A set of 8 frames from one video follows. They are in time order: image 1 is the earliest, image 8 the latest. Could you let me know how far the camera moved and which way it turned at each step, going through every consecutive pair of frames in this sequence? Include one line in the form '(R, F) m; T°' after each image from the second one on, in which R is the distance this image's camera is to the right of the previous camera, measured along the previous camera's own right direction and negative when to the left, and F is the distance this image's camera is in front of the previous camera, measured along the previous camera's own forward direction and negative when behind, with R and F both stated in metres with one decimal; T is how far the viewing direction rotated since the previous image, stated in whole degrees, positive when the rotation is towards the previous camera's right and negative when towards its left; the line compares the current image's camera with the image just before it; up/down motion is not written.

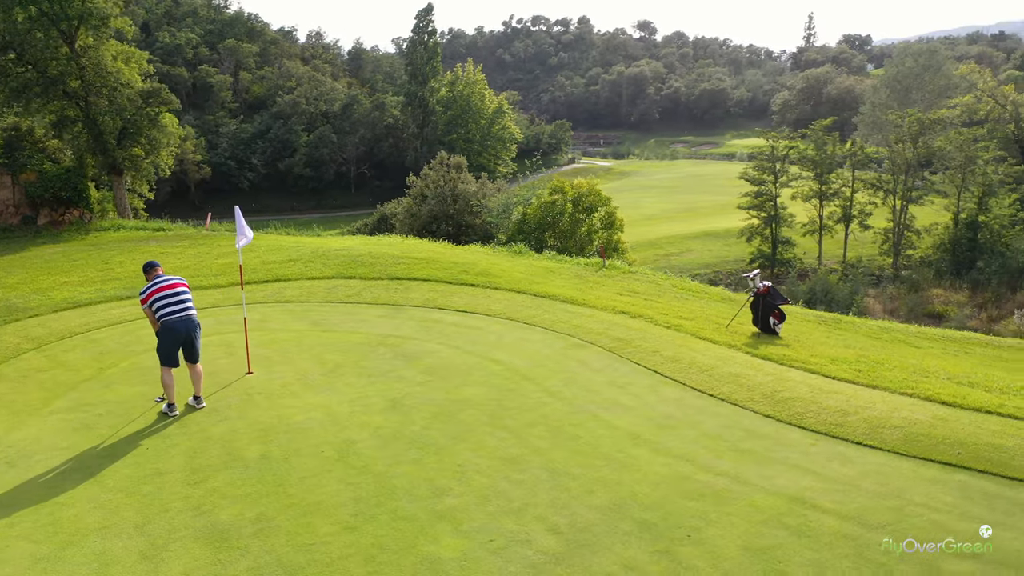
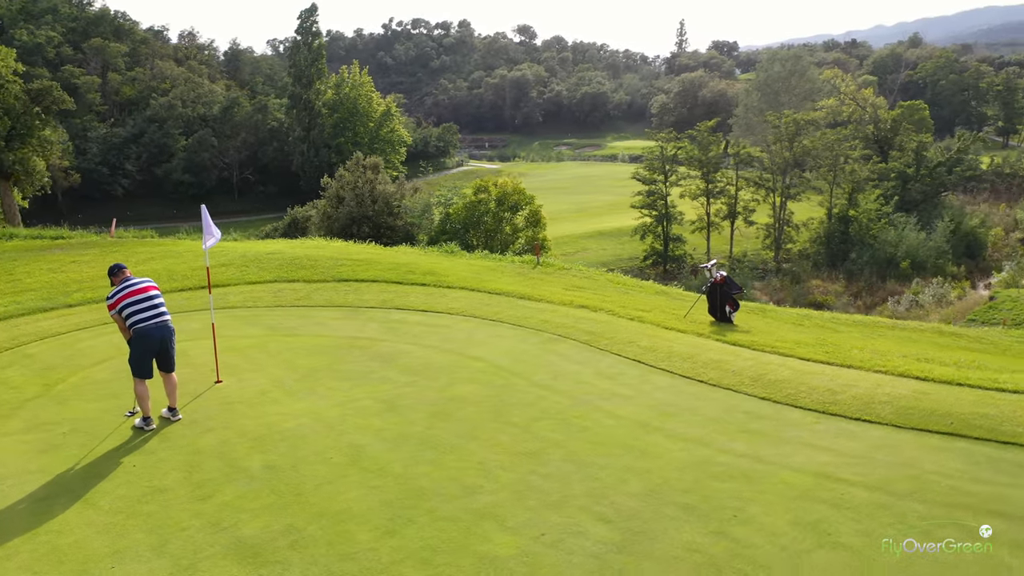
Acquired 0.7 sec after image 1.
(-1.3, +0.2) m; +8°
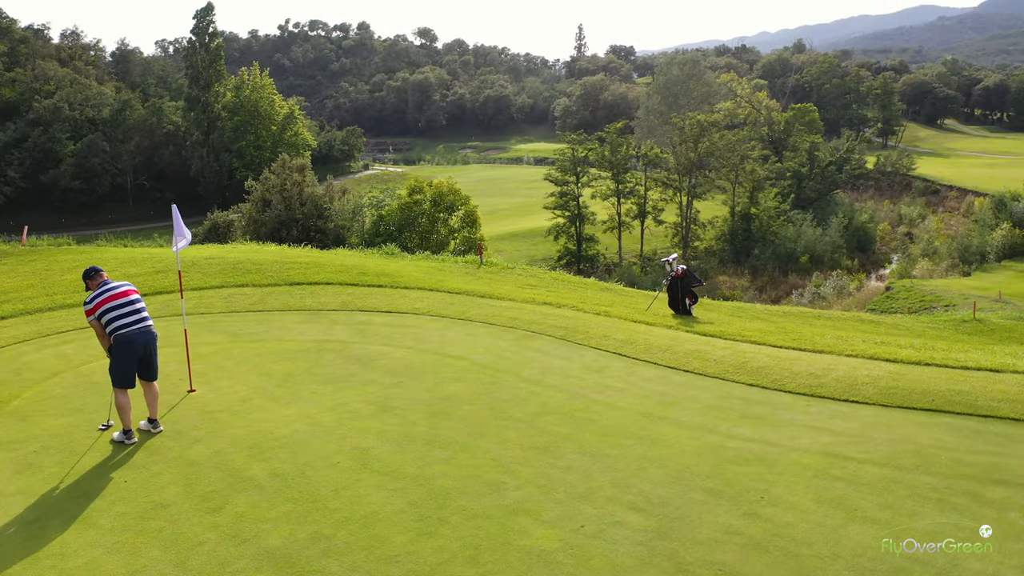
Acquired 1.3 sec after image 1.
(-1.0, +0.1) m; +7°
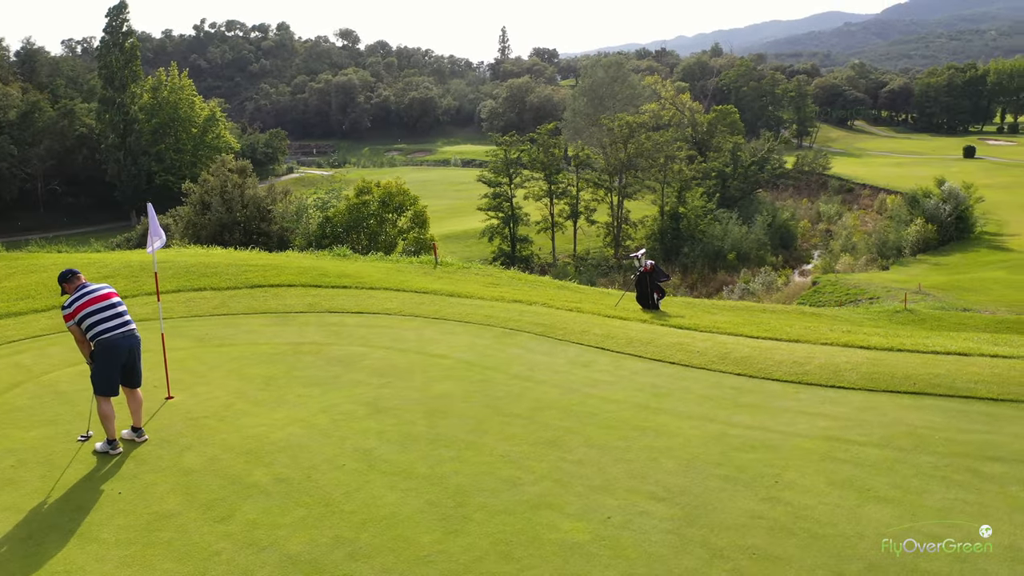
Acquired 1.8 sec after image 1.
(-0.7, +0.1) m; +5°
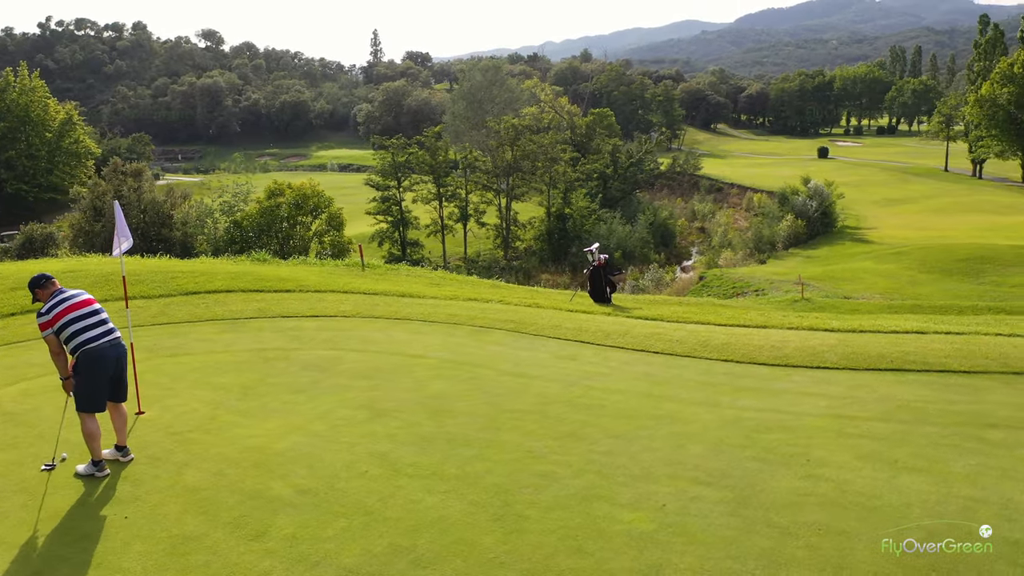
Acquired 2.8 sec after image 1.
(-1.3, +0.3) m; +8°
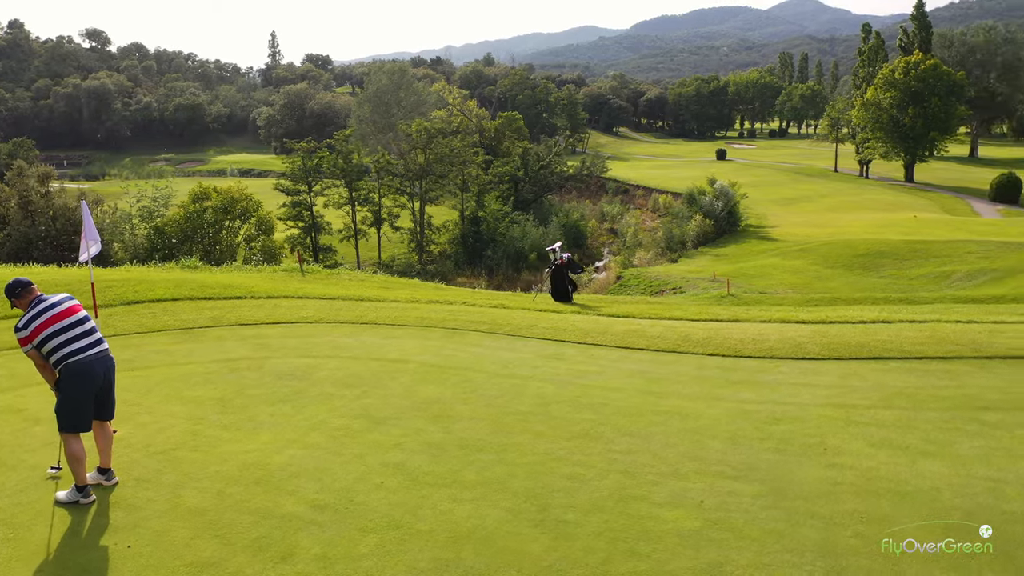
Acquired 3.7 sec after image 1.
(-1.0, +0.3) m; +6°
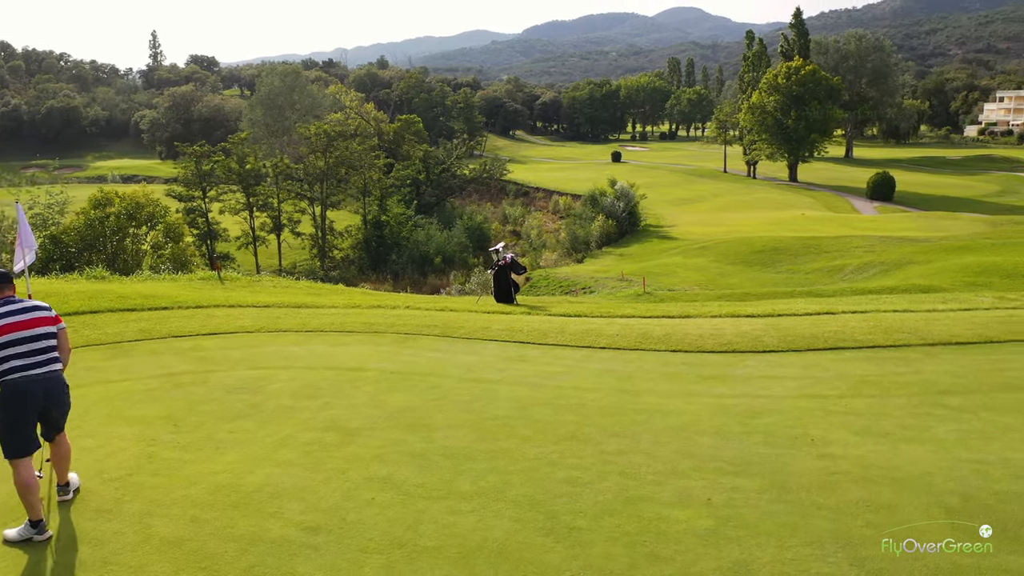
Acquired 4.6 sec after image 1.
(-0.7, +0.3) m; +7°
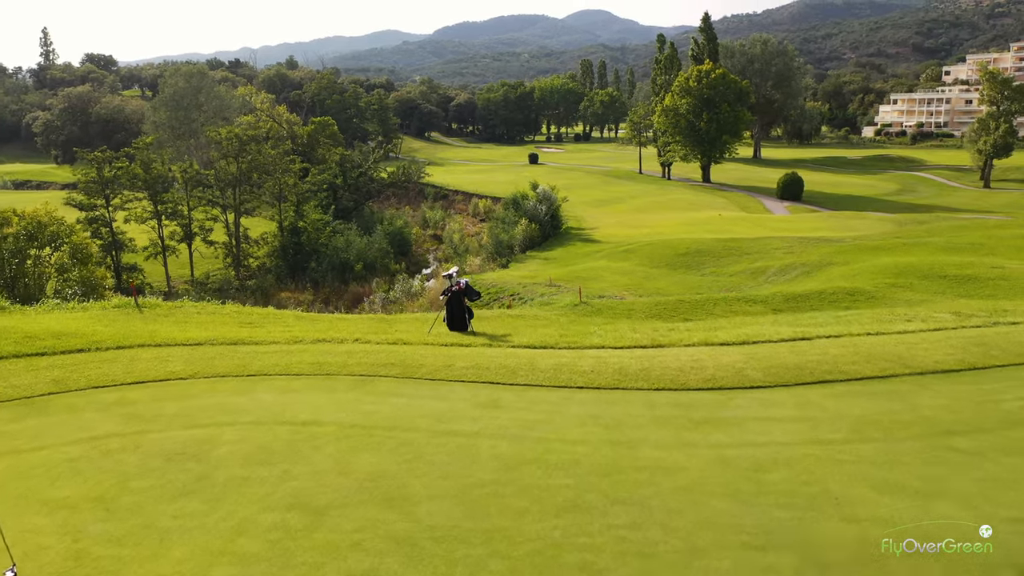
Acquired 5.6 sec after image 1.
(-0.6, +0.9) m; +6°
